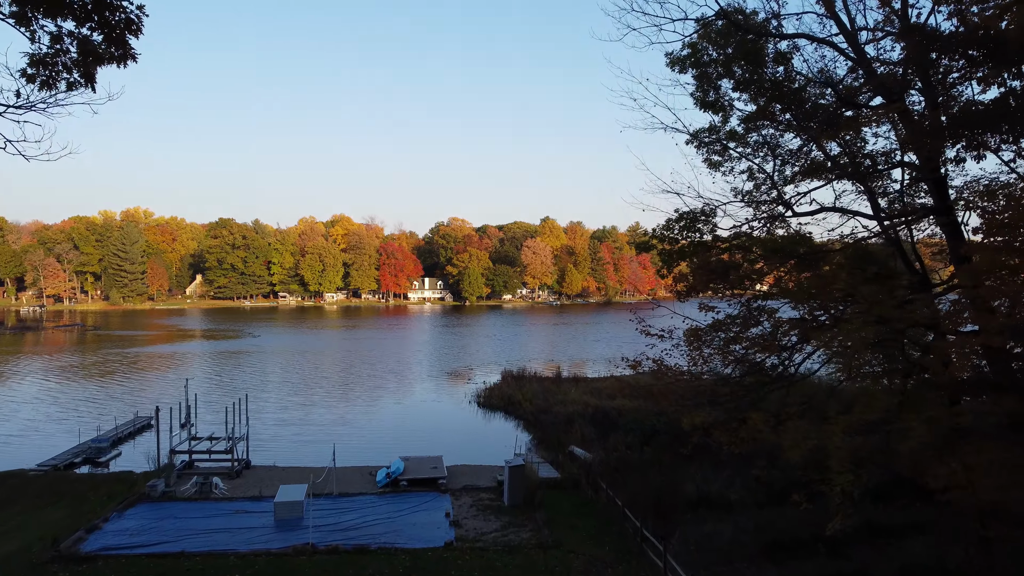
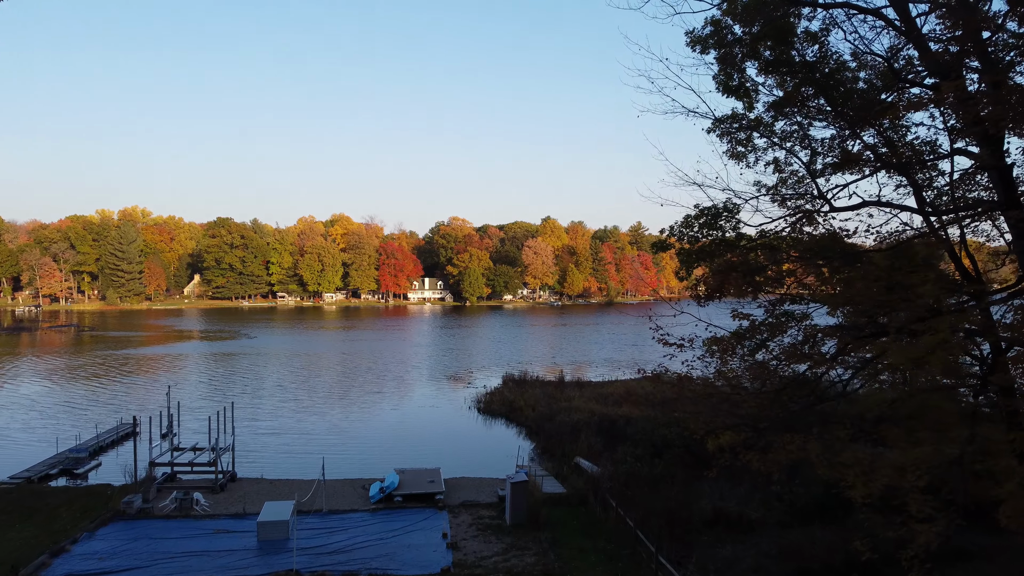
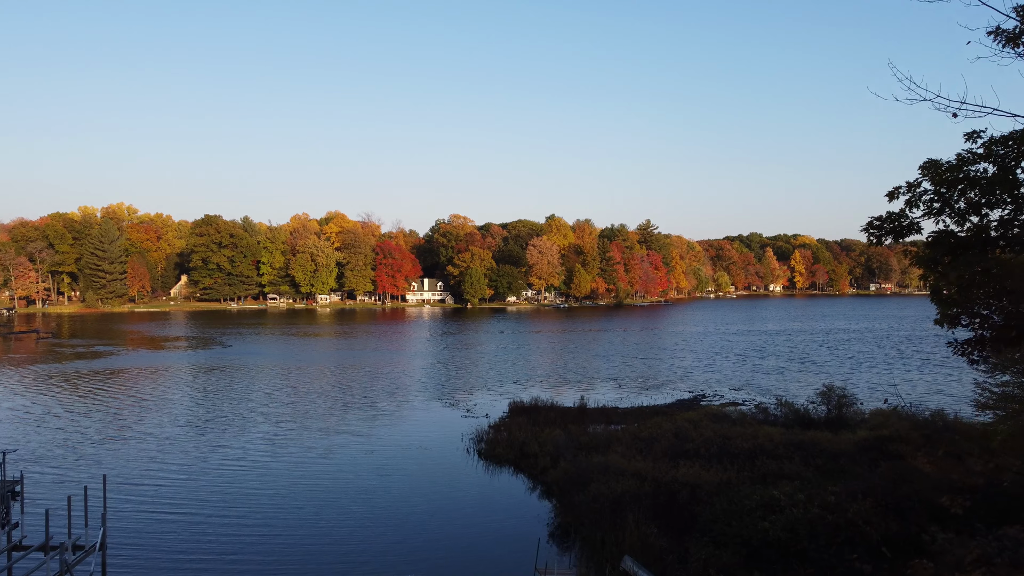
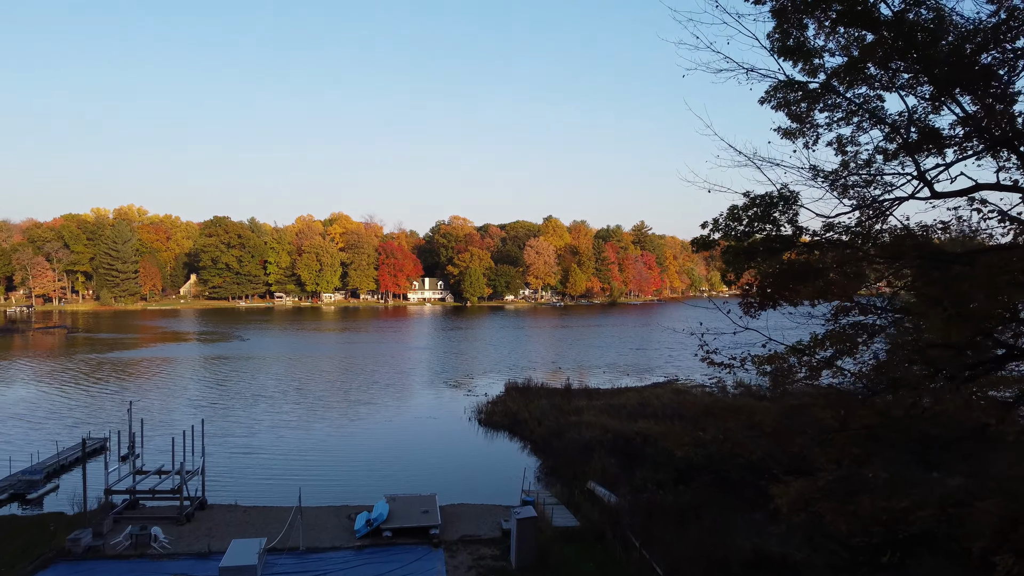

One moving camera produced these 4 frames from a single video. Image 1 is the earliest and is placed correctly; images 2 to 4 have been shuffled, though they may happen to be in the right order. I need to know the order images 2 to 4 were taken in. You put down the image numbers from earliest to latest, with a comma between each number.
2, 4, 3
